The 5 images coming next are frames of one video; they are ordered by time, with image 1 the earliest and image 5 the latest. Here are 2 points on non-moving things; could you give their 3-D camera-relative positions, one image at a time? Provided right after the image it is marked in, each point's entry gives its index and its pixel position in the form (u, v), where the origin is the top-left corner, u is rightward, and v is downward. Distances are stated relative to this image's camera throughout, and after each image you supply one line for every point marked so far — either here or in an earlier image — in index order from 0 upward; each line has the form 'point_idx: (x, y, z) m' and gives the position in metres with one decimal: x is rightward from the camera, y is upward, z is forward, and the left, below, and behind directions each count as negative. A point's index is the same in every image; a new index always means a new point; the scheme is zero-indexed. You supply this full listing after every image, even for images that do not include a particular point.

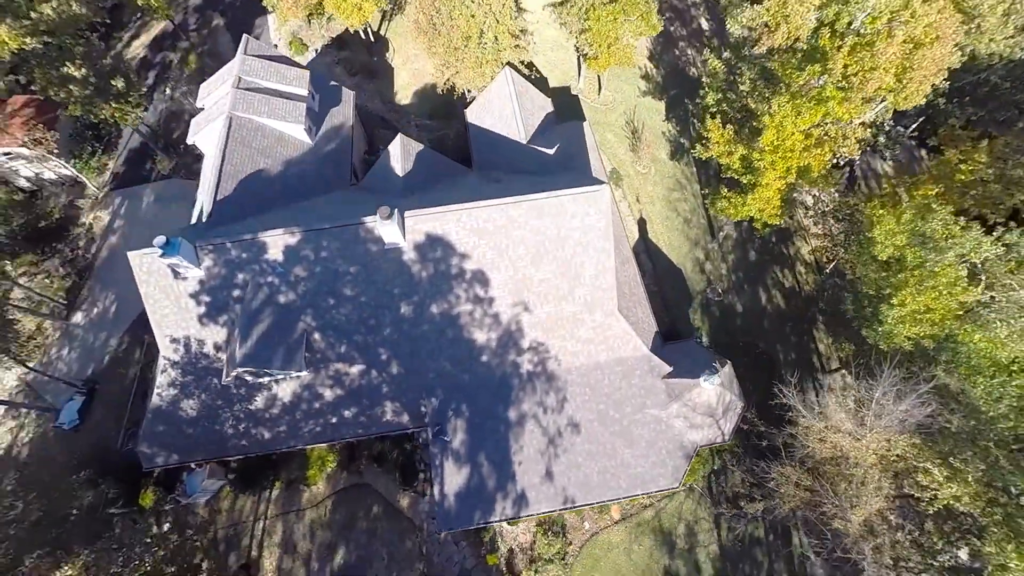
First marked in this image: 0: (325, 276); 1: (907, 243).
0: (-8.8, +0.3, +20.4) m
1: (+17.0, +1.5, +18.4) m
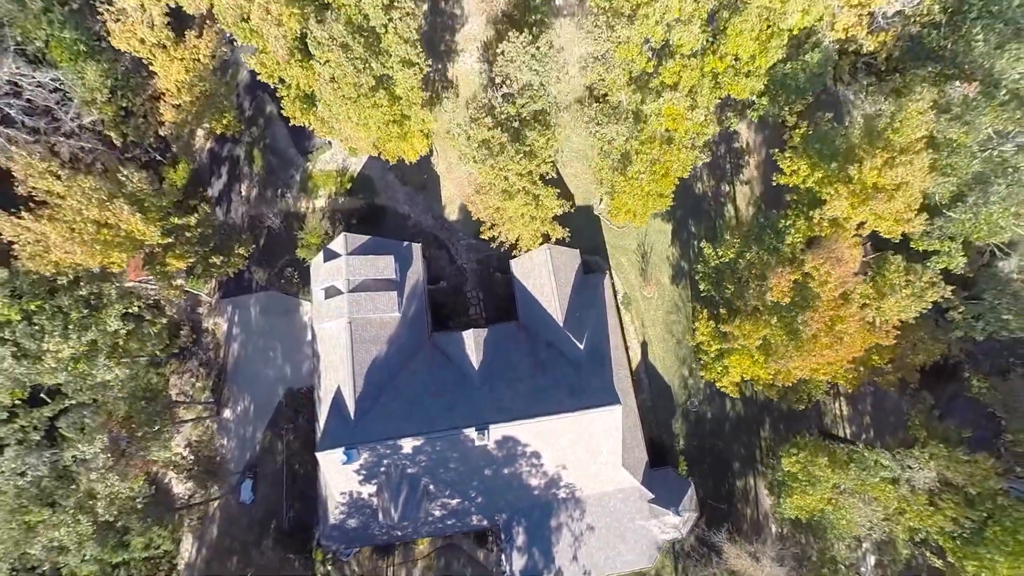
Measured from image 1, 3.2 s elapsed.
0: (-5.5, -12.8, +31.7) m
1: (+20.3, -12.2, +29.6) m
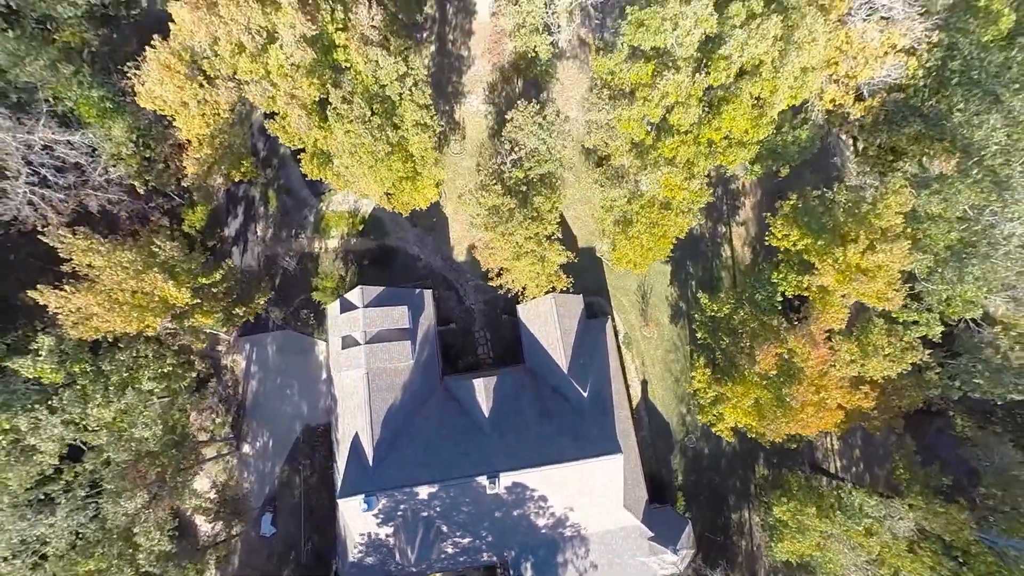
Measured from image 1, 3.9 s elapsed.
0: (-4.8, -17.2, +33.8) m
1: (+21.0, -16.6, +31.7) m
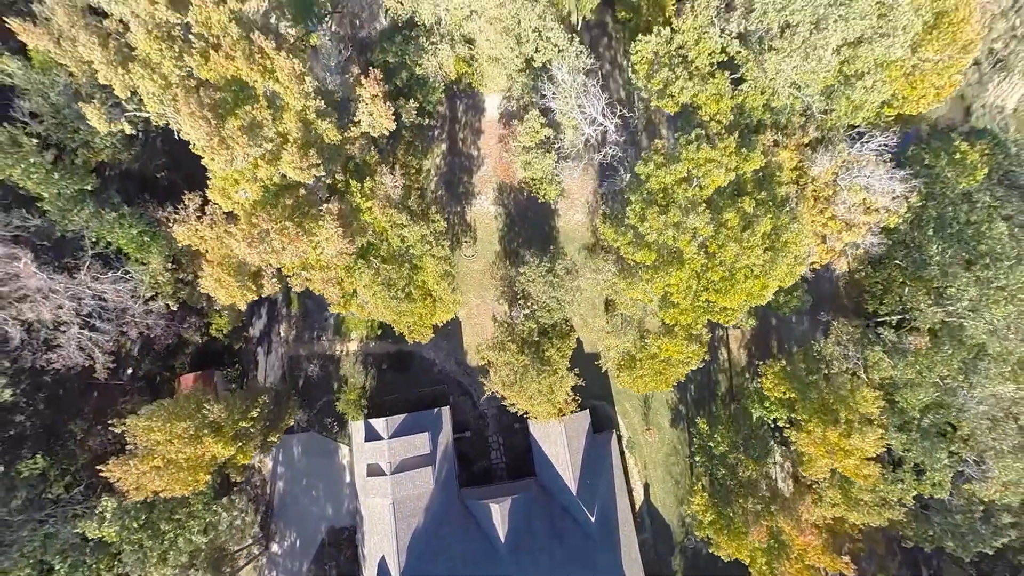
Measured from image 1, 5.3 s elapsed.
0: (-3.5, -29.8, +37.0) m
1: (+22.4, -29.1, +35.0) m
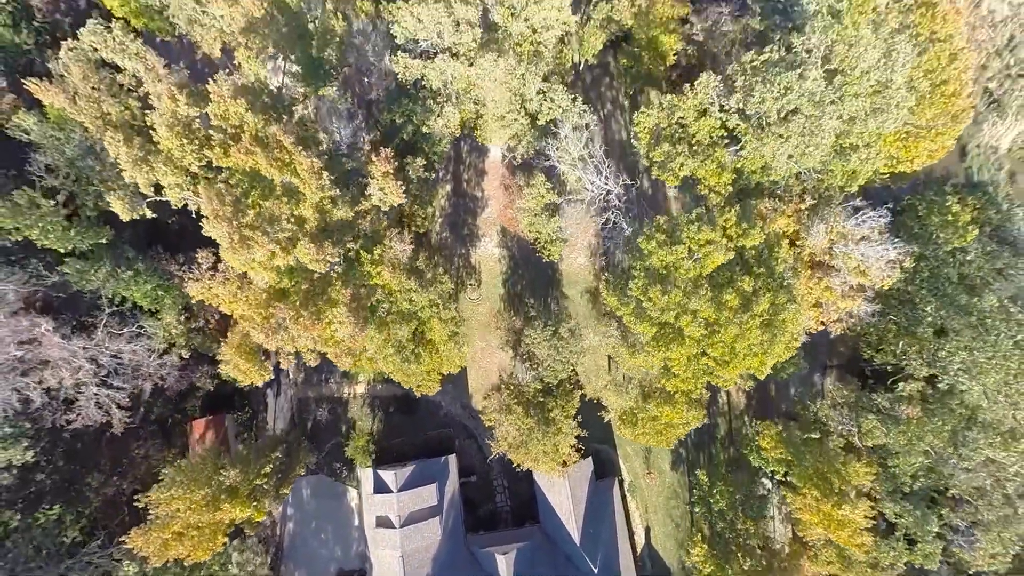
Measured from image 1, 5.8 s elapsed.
0: (-2.9, -35.5, +38.3) m
1: (+22.9, -34.8, +36.3) m
